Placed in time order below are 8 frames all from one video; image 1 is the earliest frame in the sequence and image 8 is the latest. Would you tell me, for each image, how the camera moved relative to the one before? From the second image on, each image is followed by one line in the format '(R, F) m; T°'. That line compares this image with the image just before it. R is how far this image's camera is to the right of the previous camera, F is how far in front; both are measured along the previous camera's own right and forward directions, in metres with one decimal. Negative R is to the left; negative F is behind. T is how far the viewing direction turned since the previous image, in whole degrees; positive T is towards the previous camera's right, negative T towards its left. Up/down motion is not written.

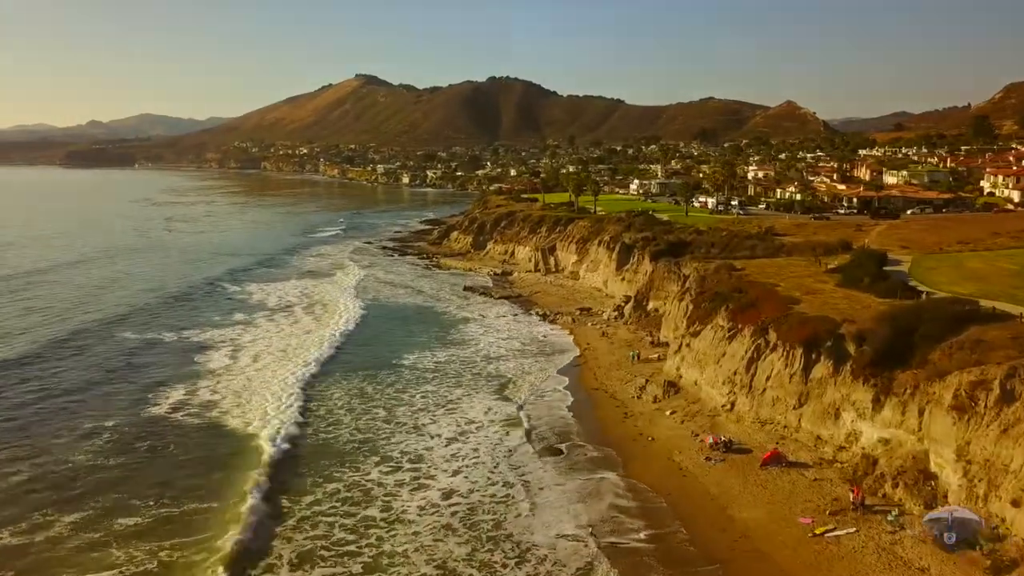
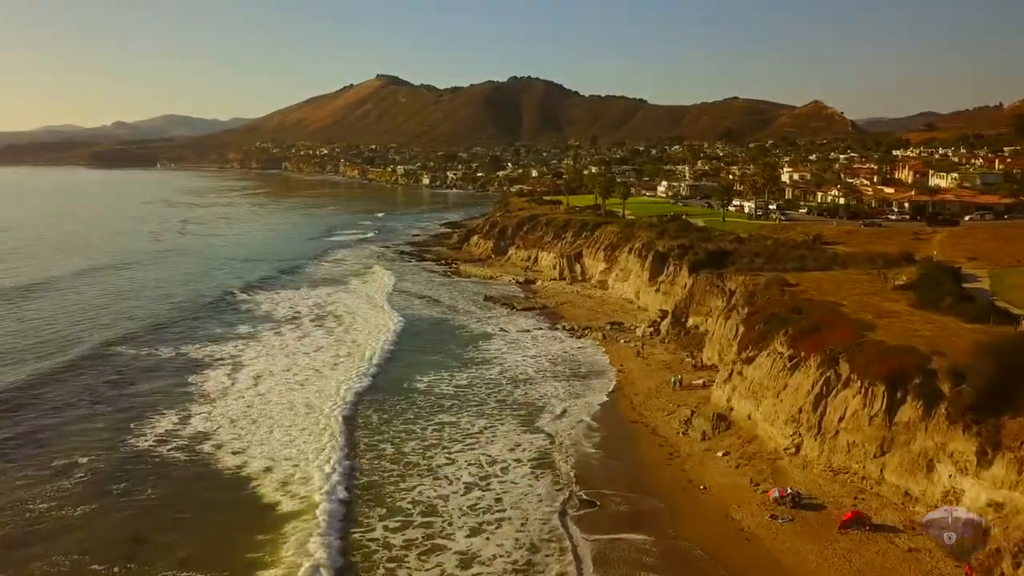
(-0.2, +3.1) m; -1°
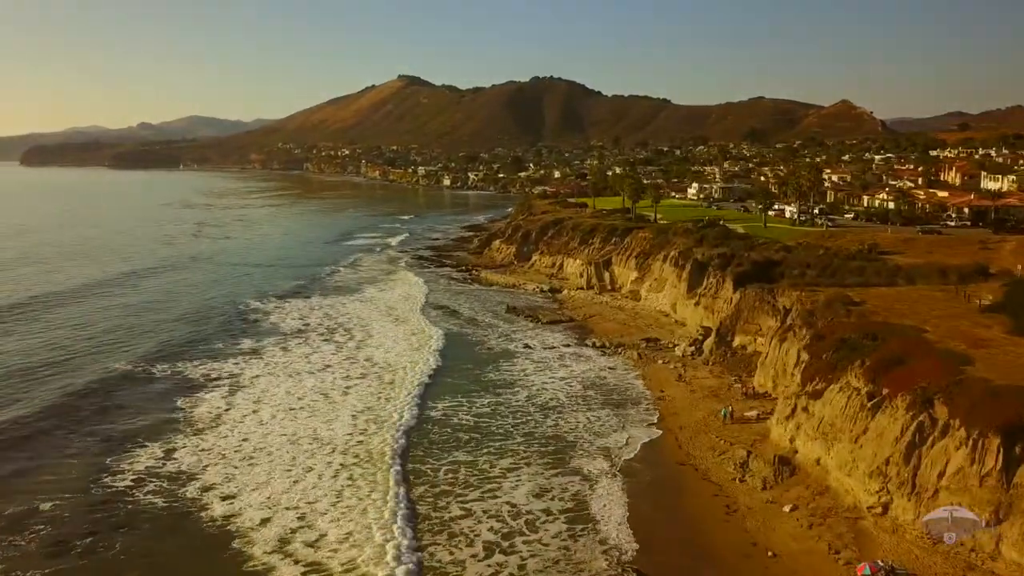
(-0.2, +3.1) m; -1°
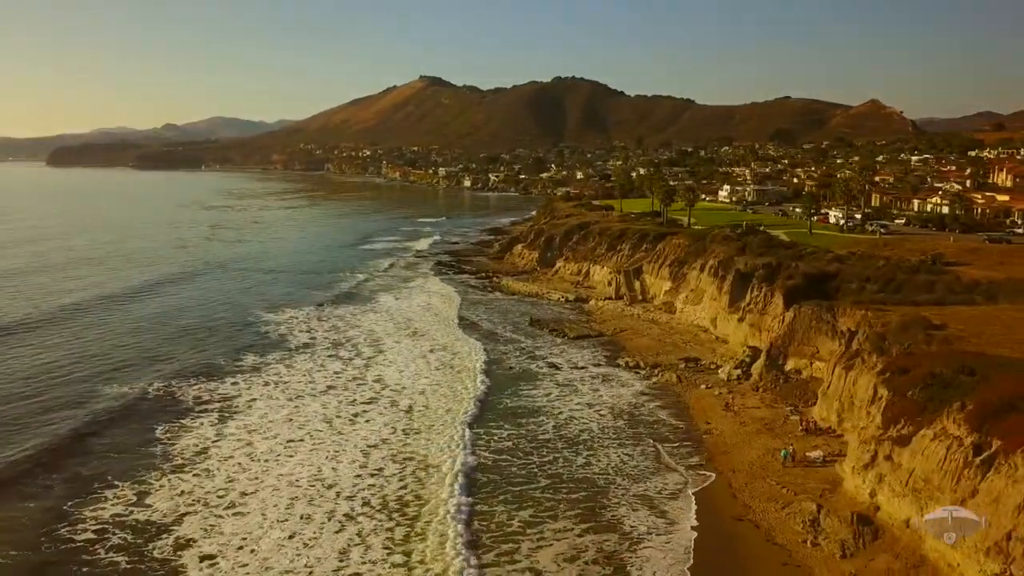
(-0.1, +3.1) m; -1°
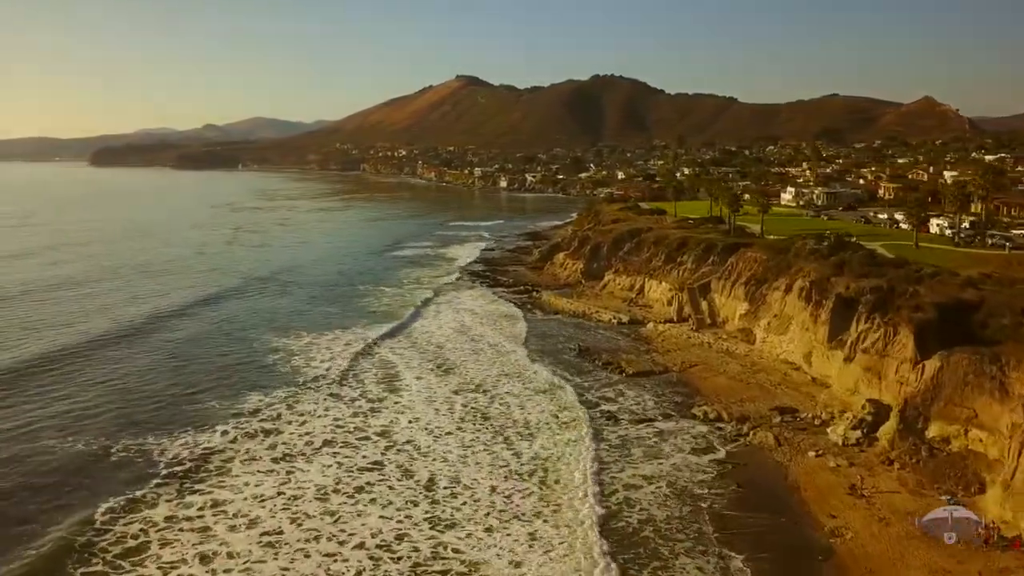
(-0.4, +6.1) m; -2°
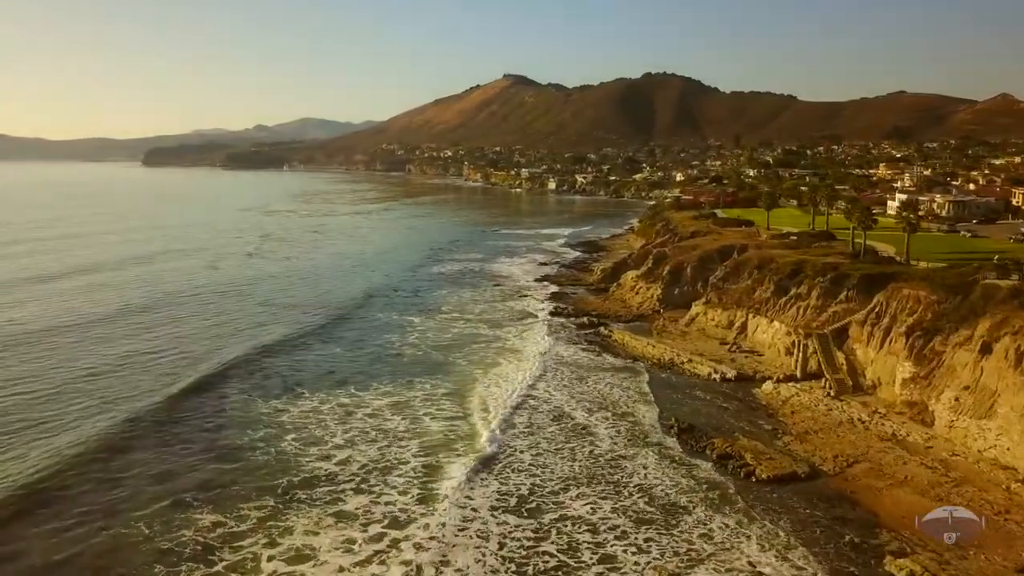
(-0.8, +9.1) m; -3°
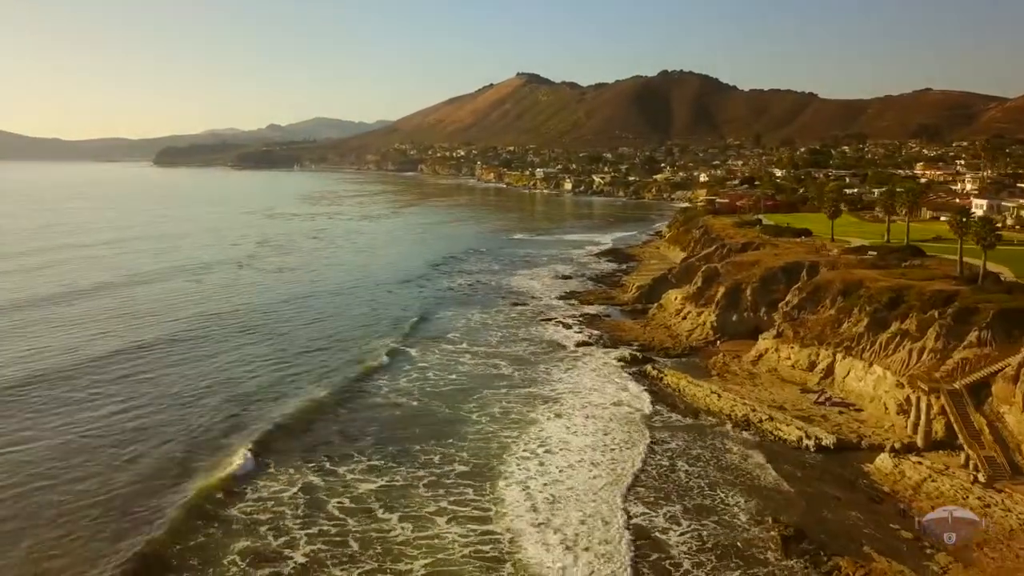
(-0.5, +6.6) m; -1°
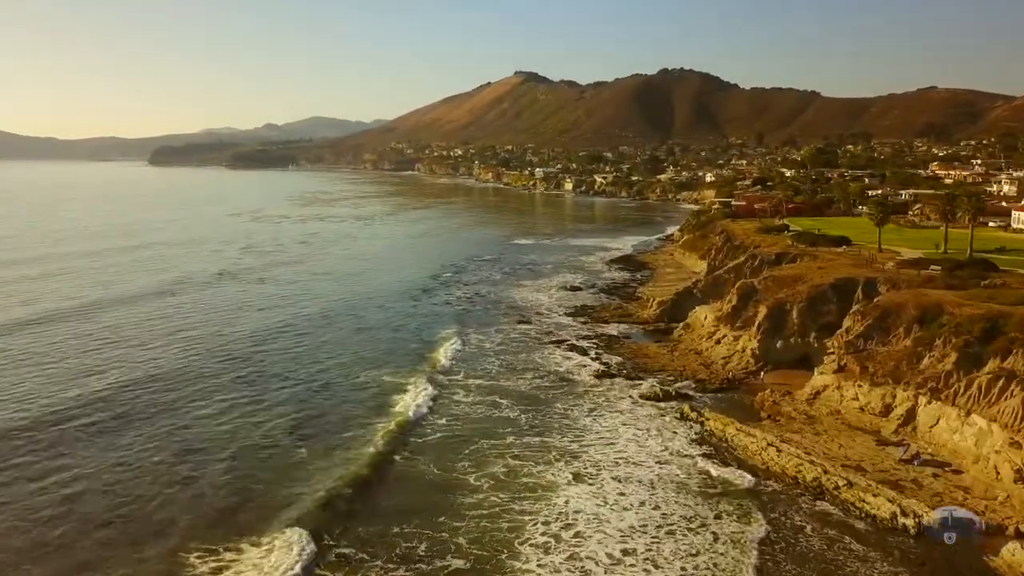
(-0.4, +4.9) m; 0°
